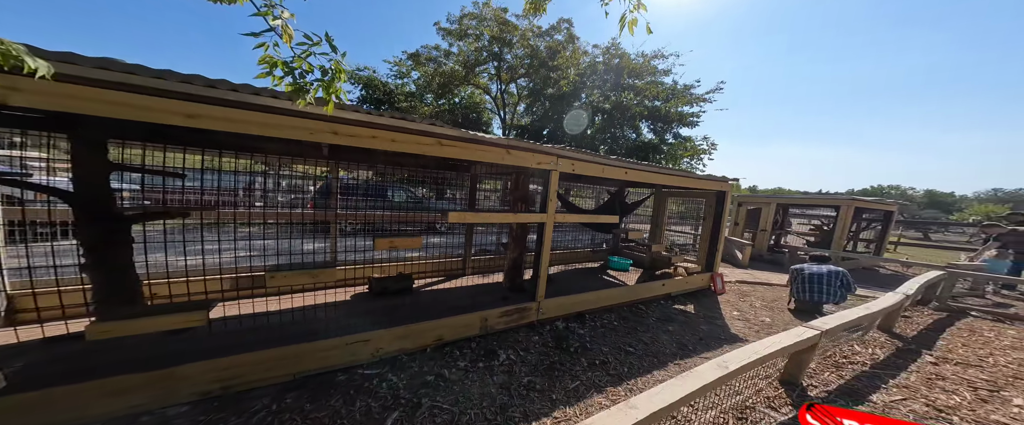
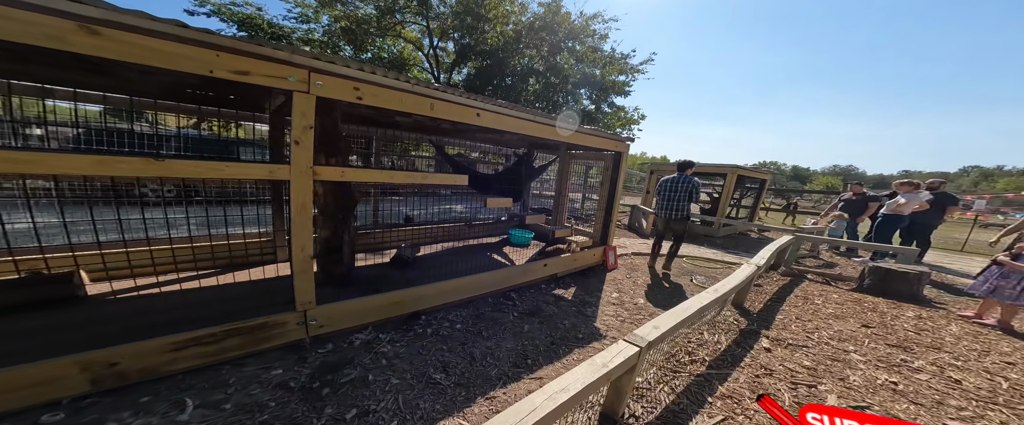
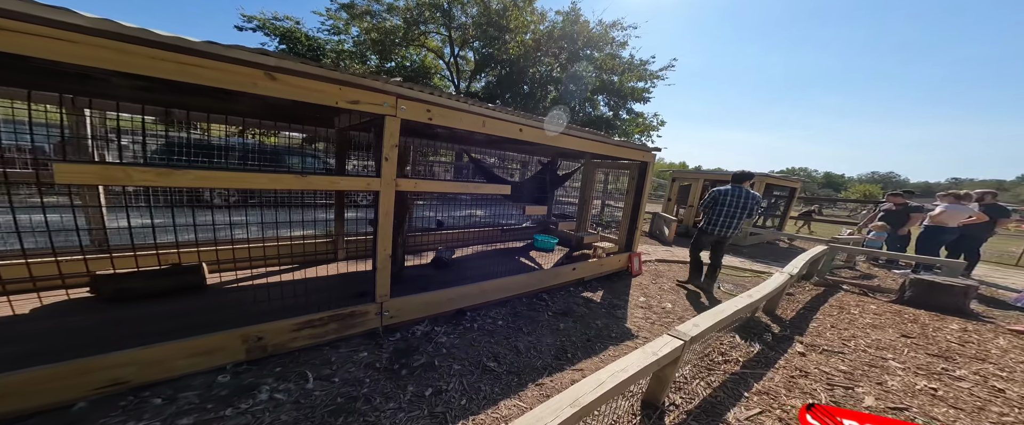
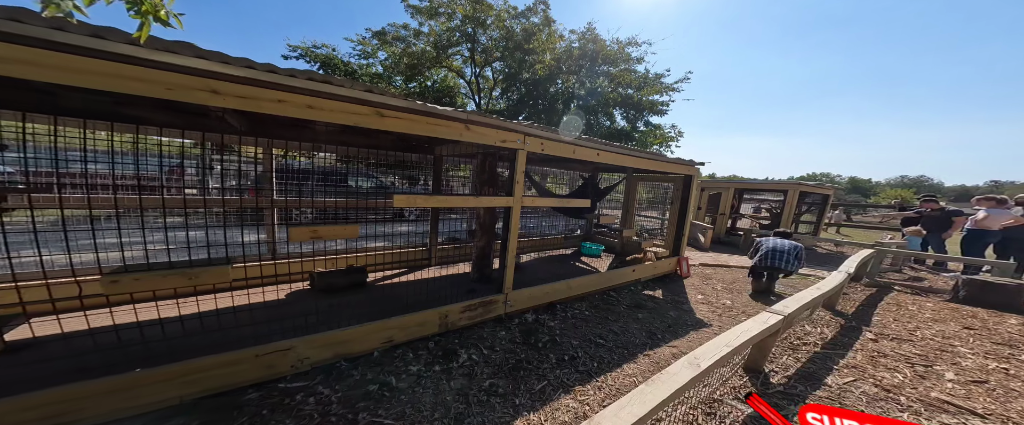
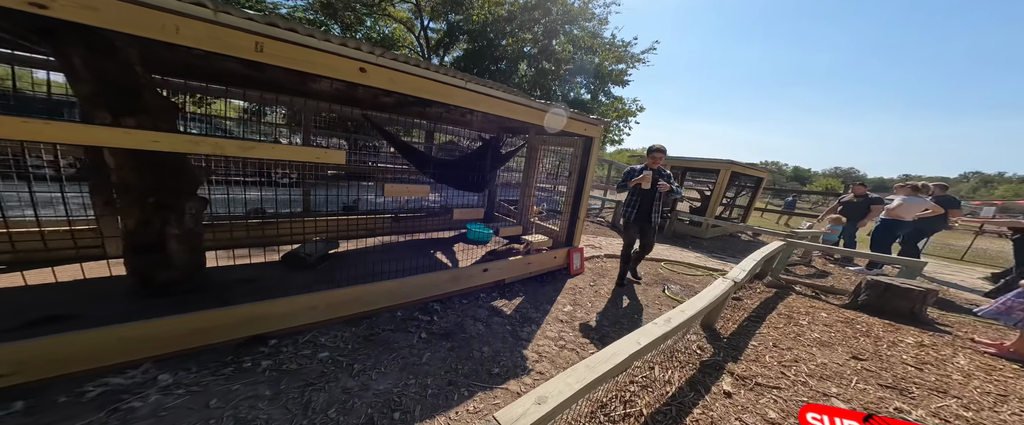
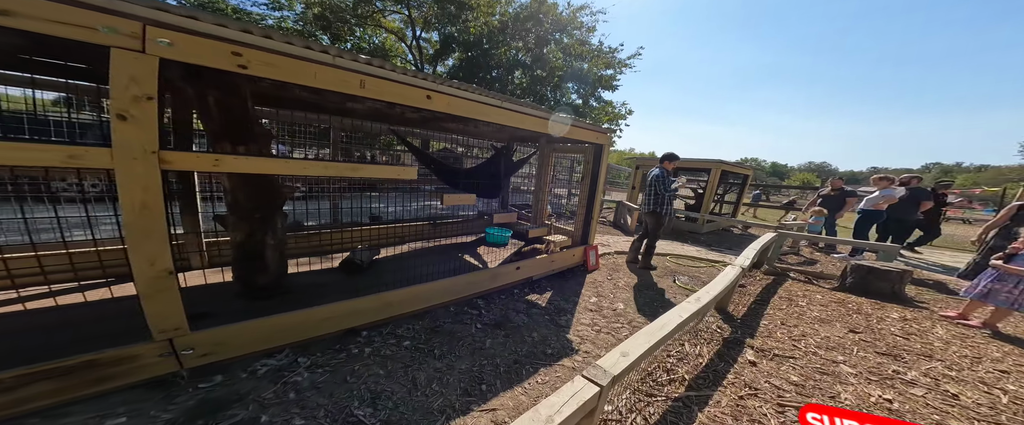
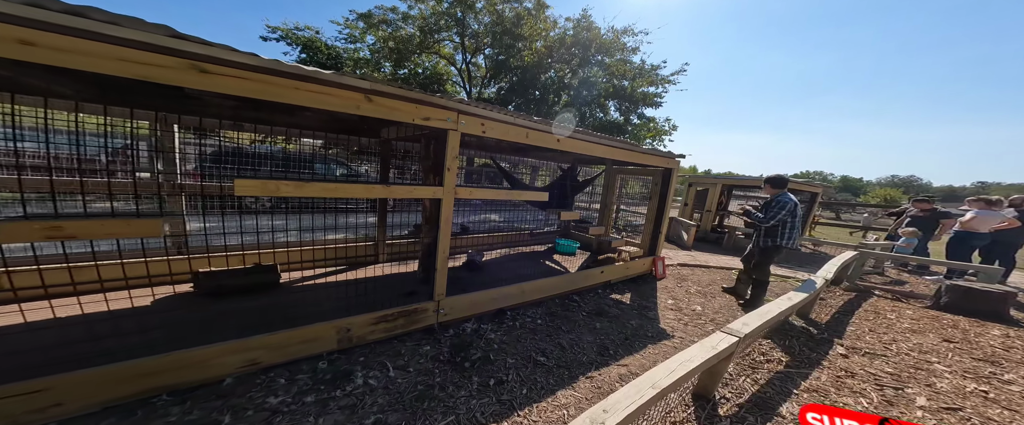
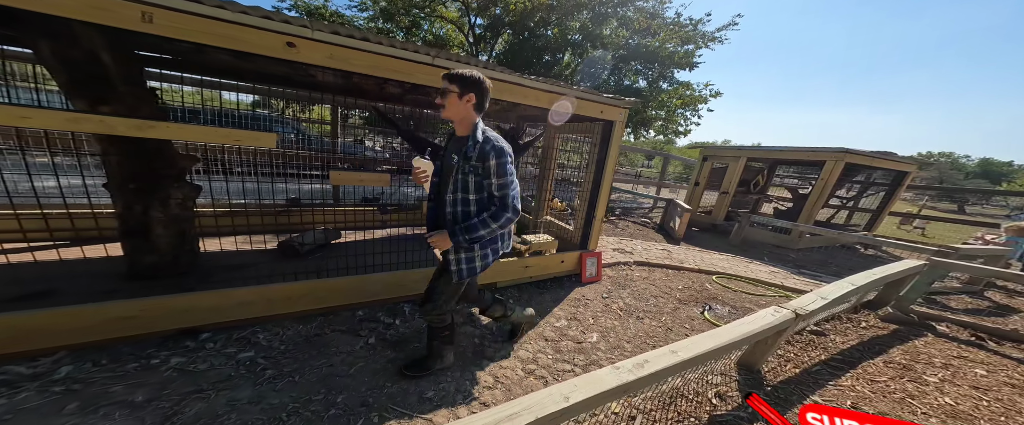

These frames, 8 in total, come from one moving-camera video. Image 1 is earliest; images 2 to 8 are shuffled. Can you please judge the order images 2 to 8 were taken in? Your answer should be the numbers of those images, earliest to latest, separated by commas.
4, 7, 3, 2, 6, 5, 8
